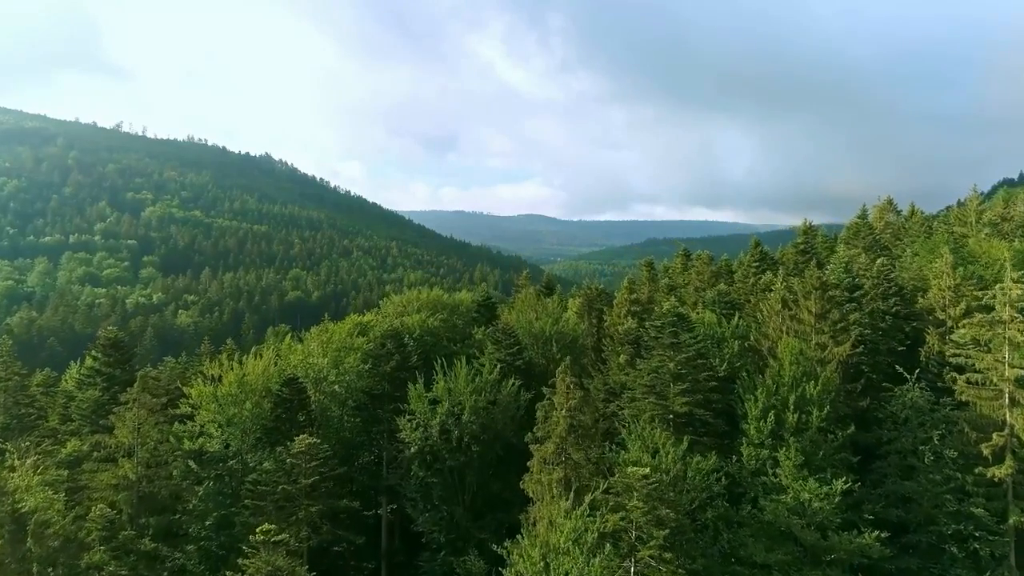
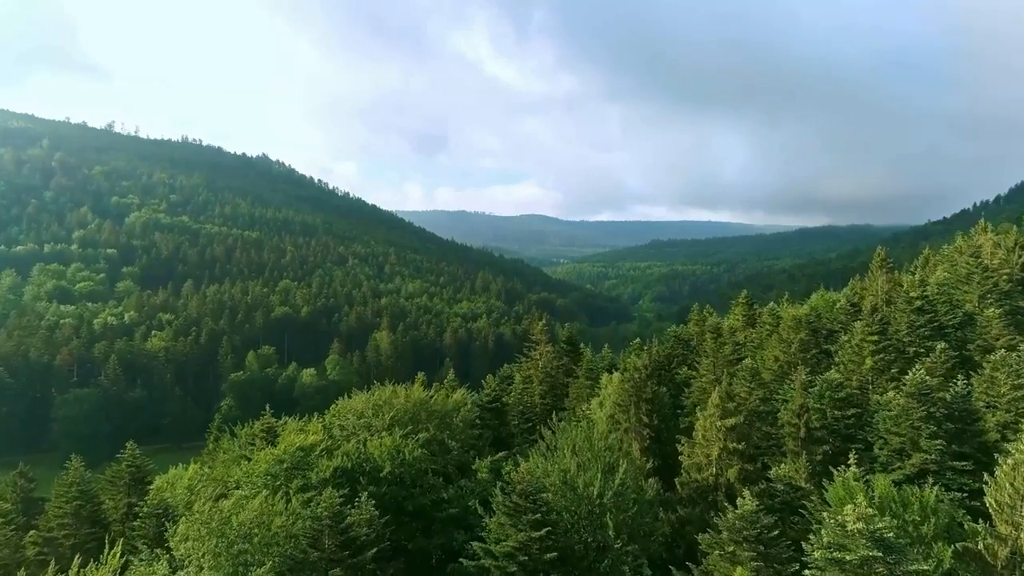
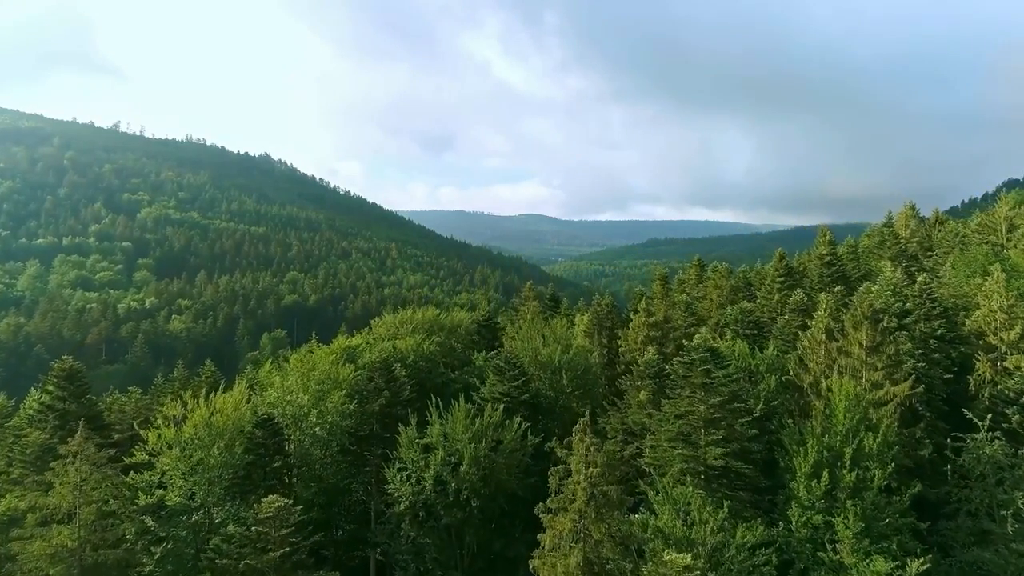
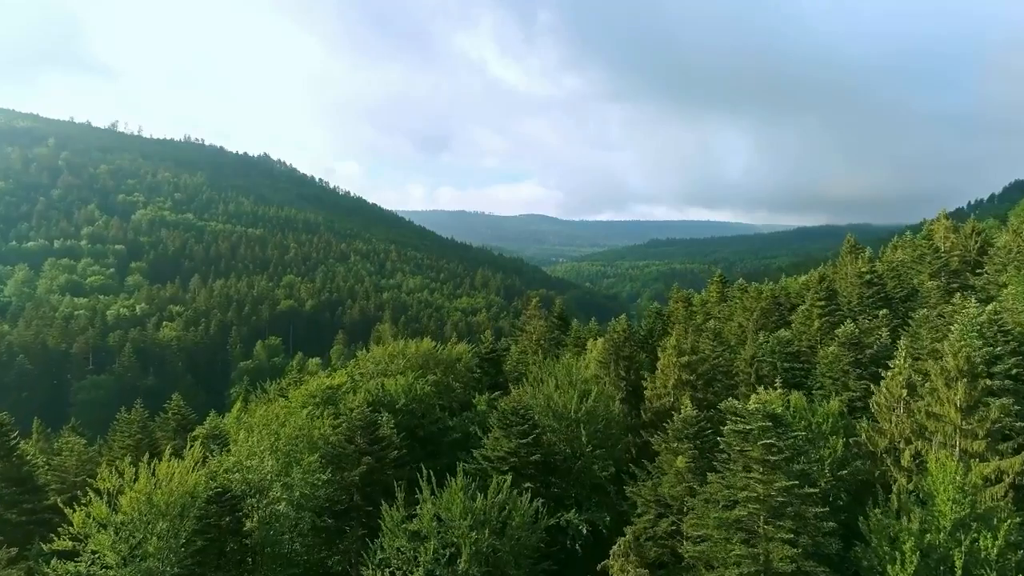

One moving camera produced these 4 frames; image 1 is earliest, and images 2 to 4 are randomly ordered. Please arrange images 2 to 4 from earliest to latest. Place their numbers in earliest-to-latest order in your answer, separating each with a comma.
3, 4, 2
